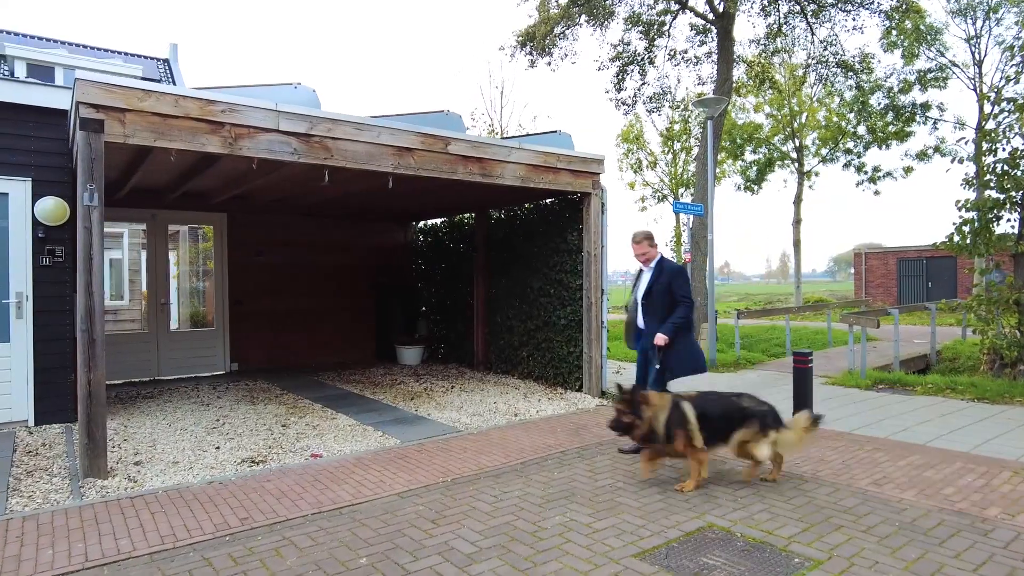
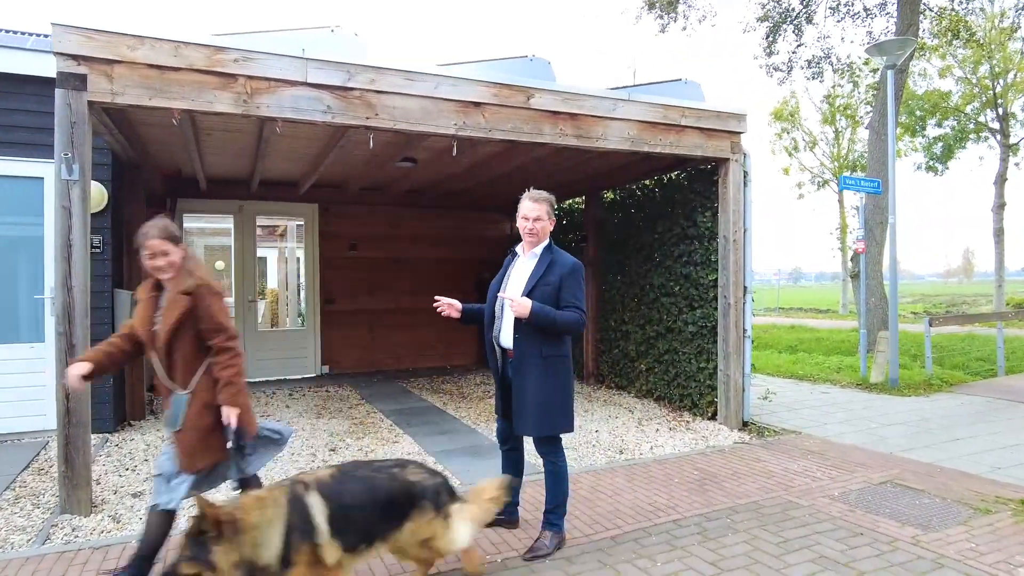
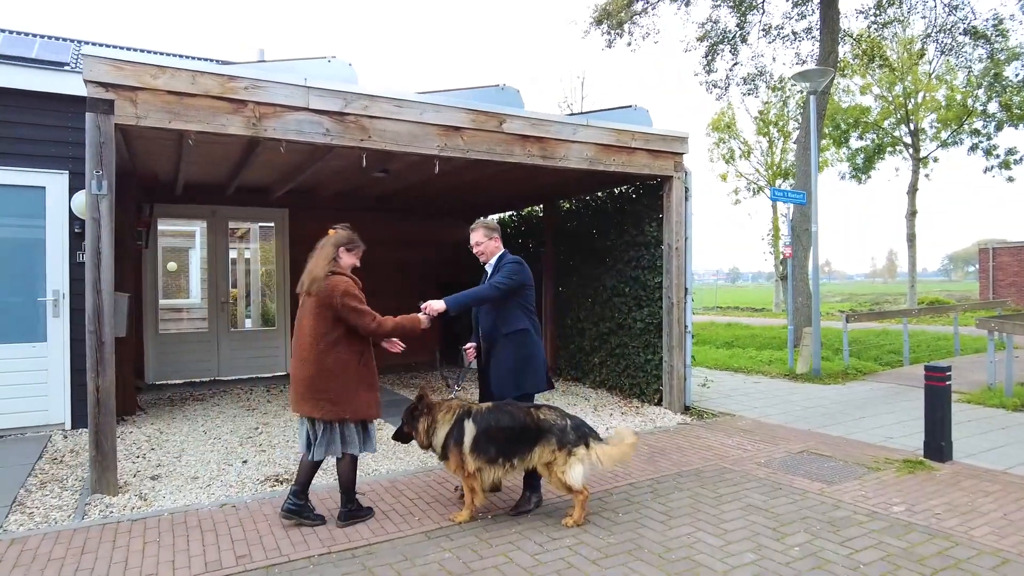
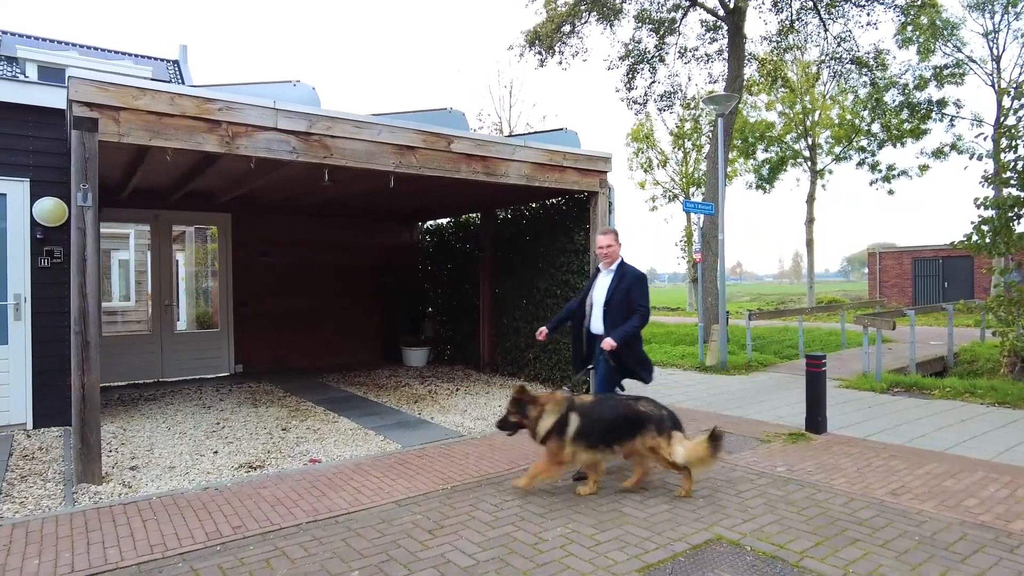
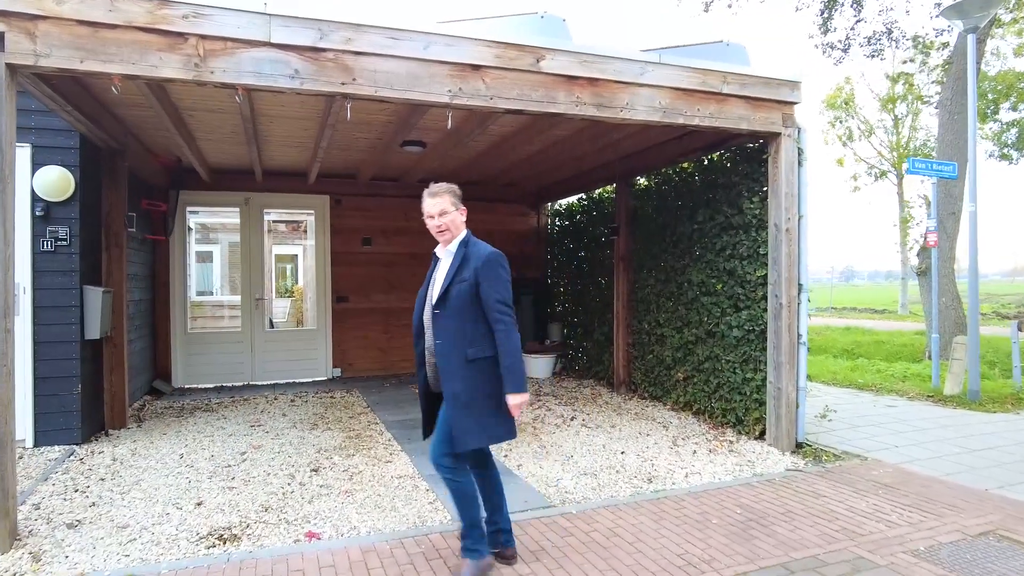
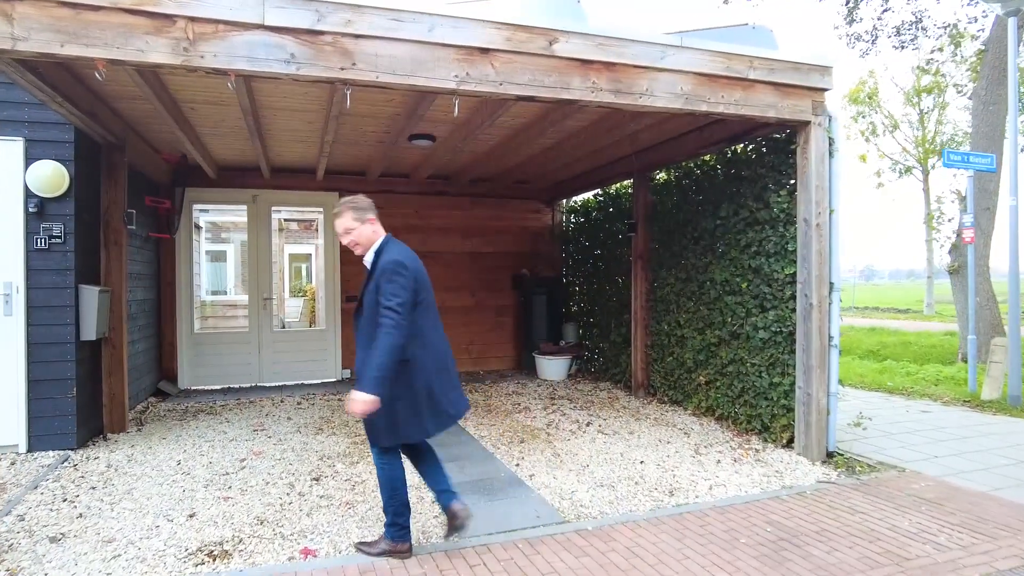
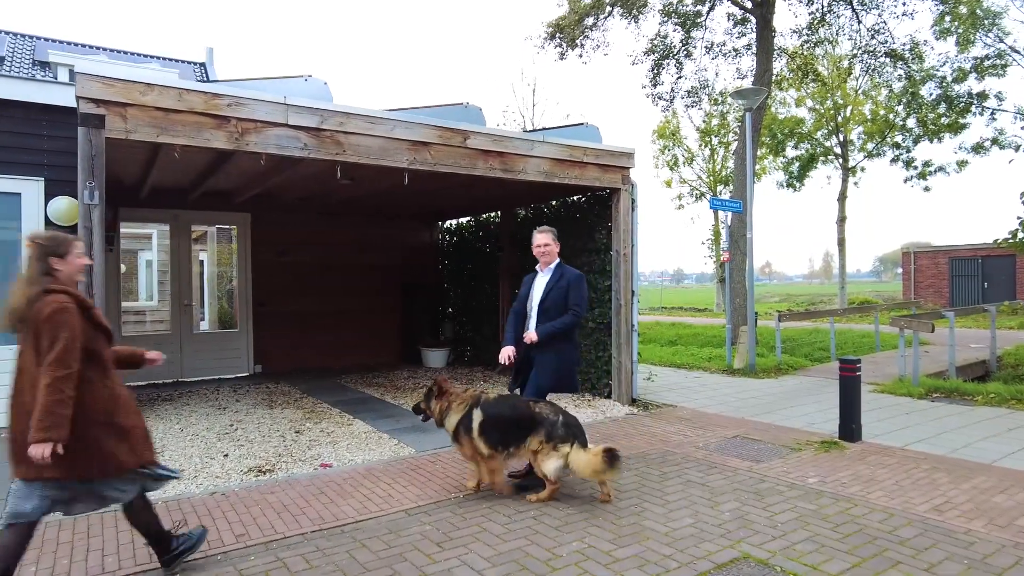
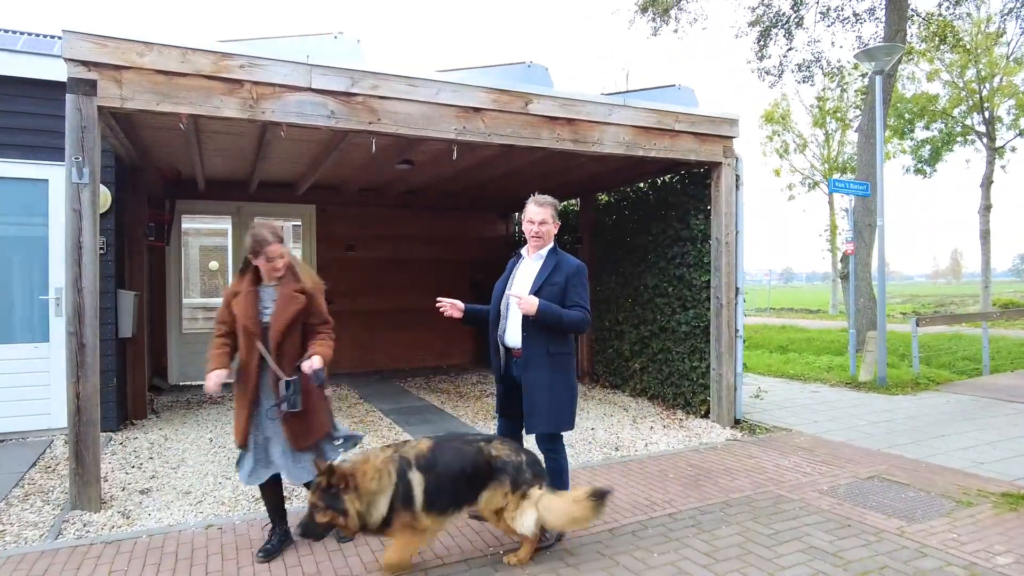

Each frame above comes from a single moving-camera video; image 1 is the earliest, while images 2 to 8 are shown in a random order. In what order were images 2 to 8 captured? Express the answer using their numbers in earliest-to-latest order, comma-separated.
4, 7, 3, 8, 2, 5, 6
